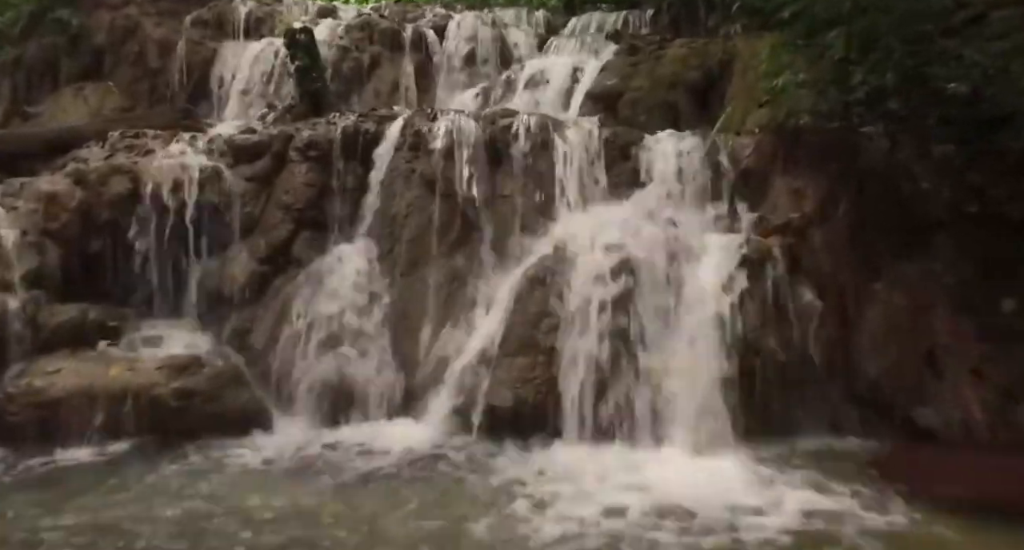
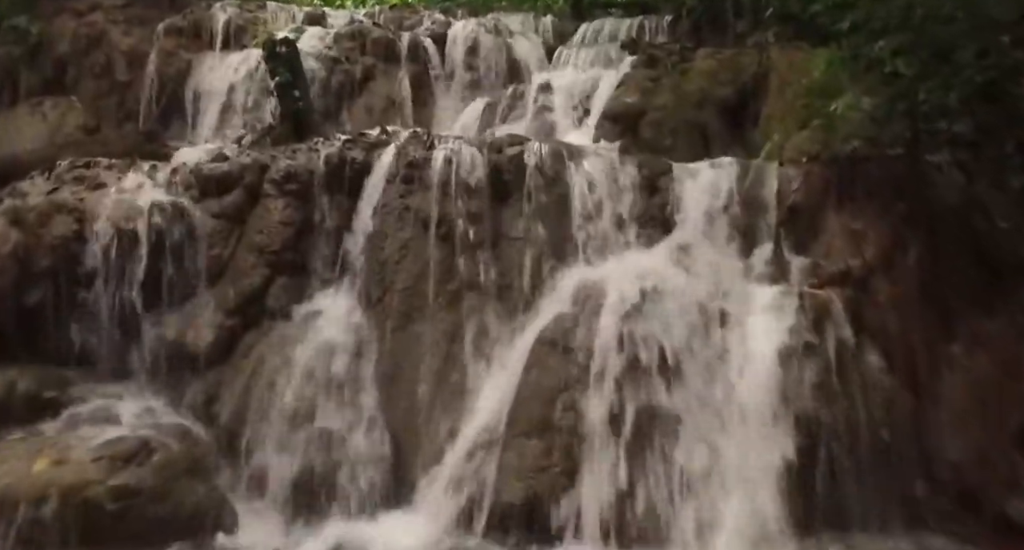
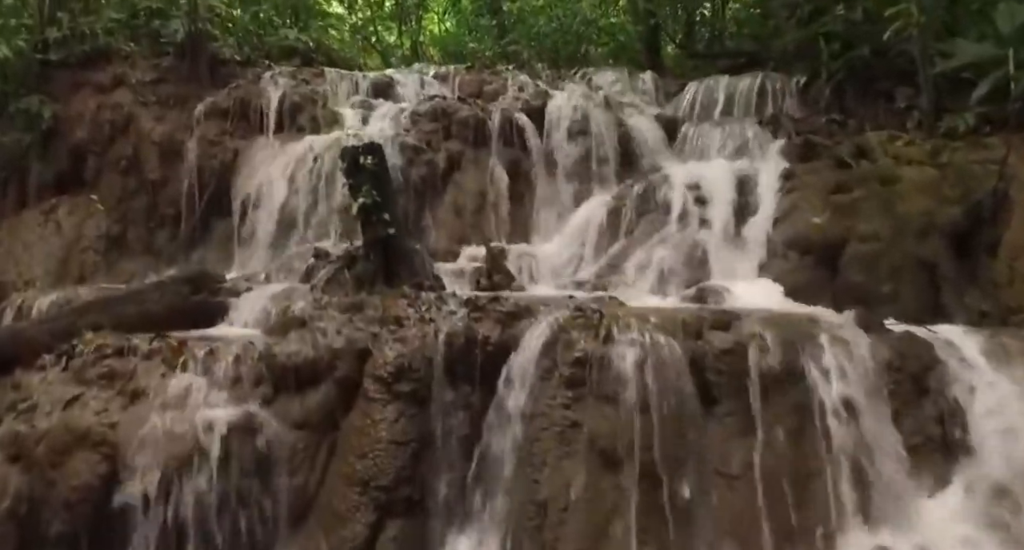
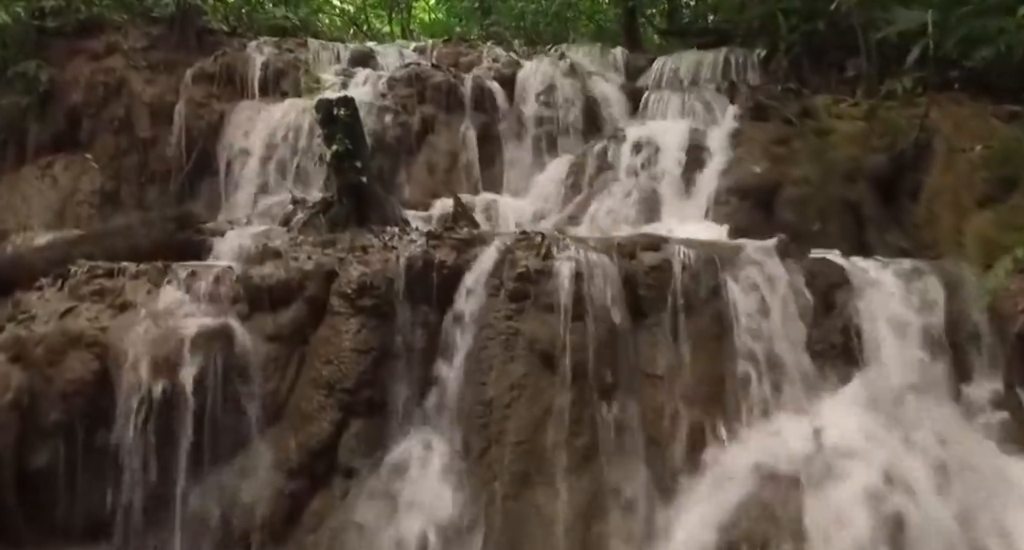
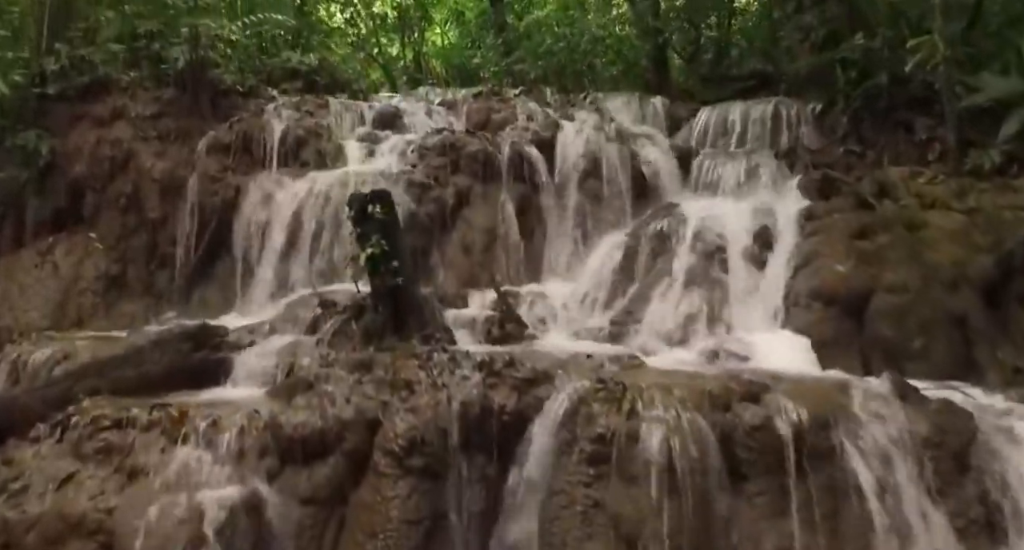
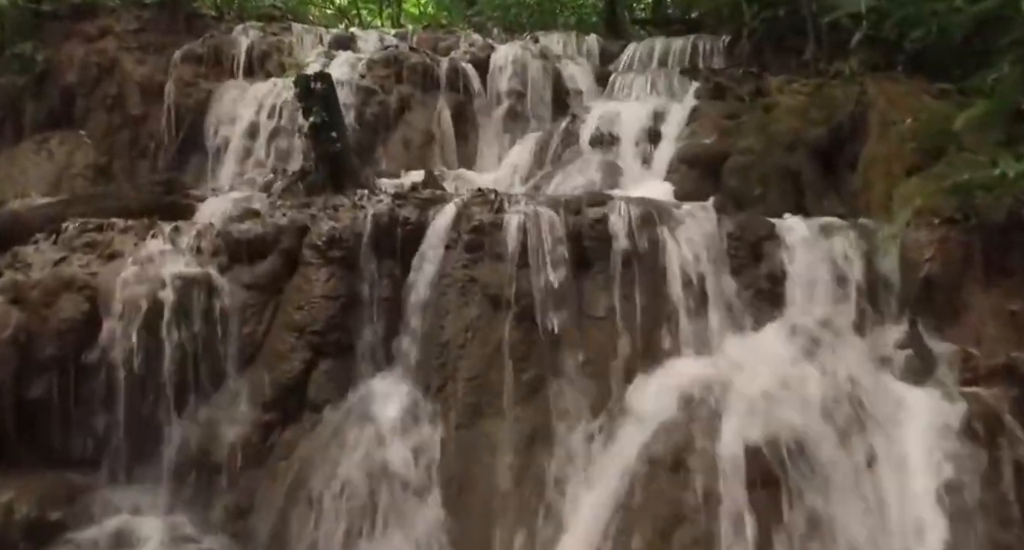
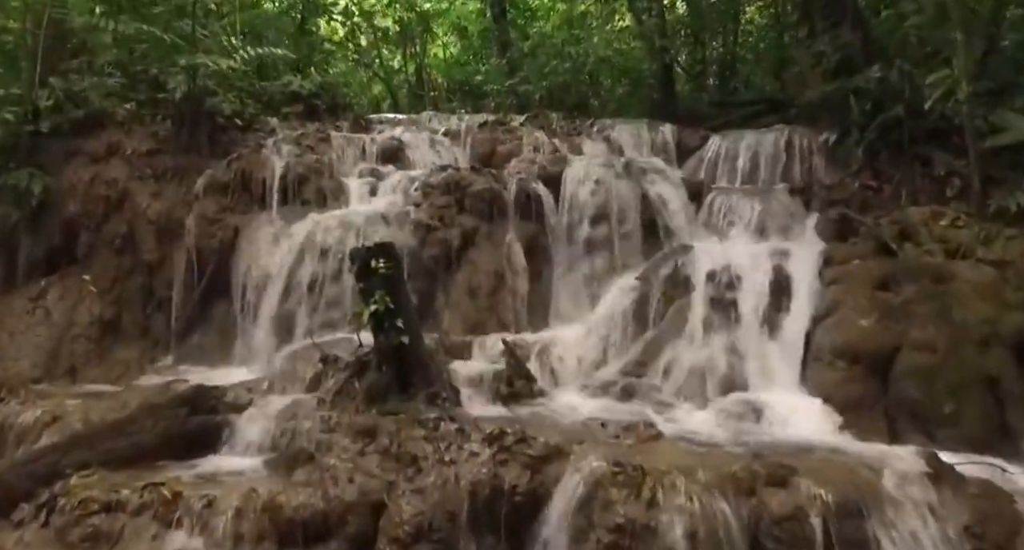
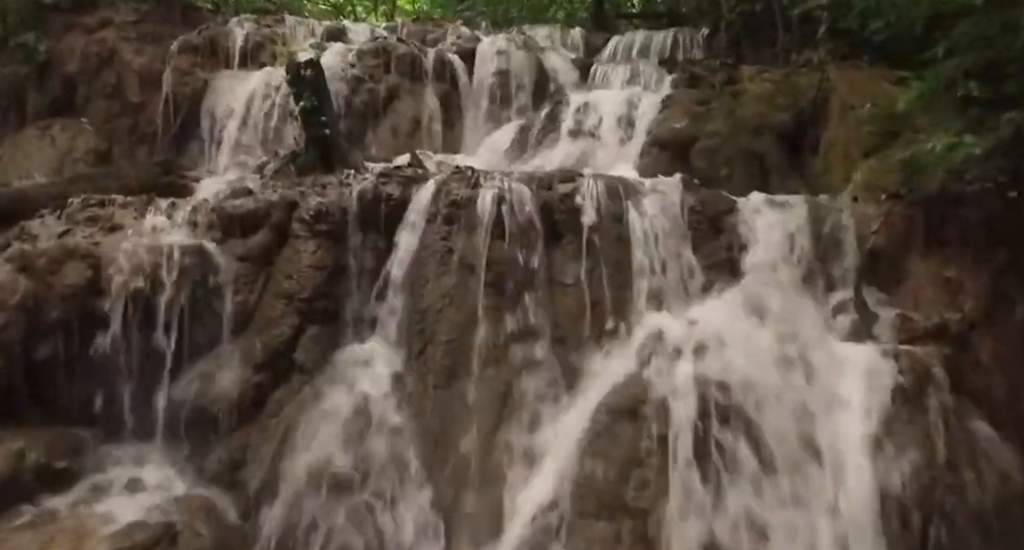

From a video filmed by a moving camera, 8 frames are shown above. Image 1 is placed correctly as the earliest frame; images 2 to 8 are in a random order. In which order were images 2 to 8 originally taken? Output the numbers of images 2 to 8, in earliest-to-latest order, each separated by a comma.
2, 8, 6, 4, 3, 5, 7
